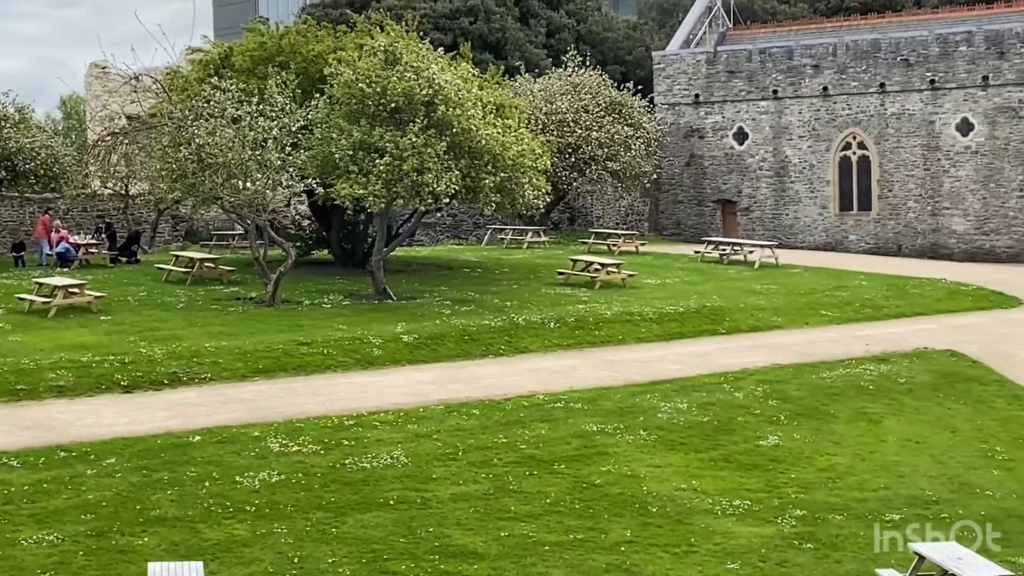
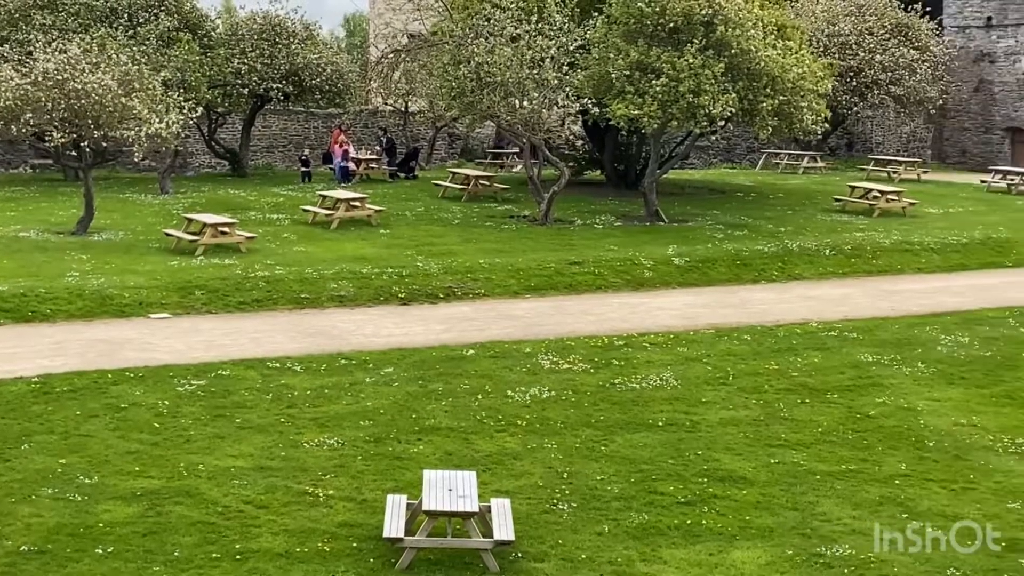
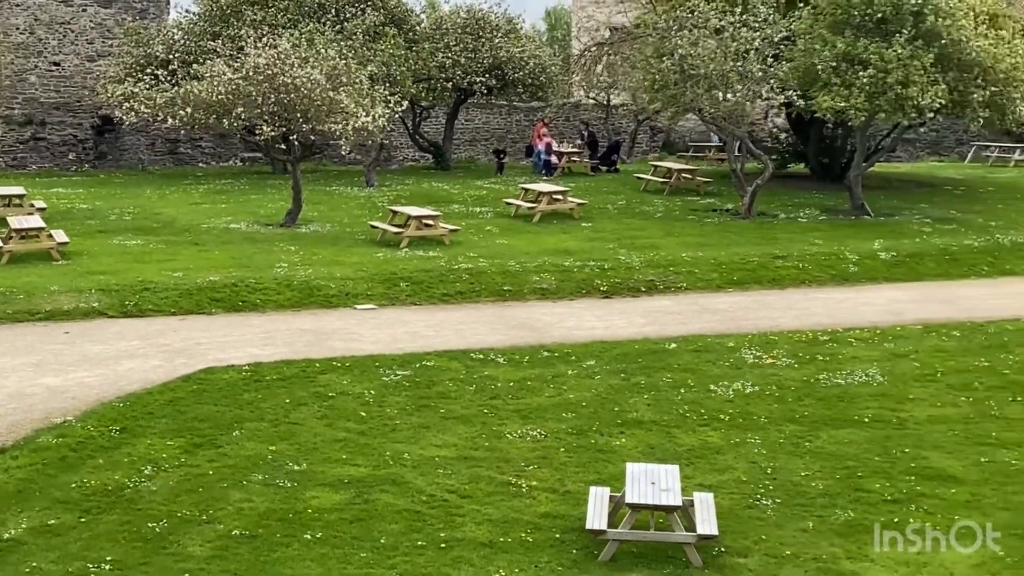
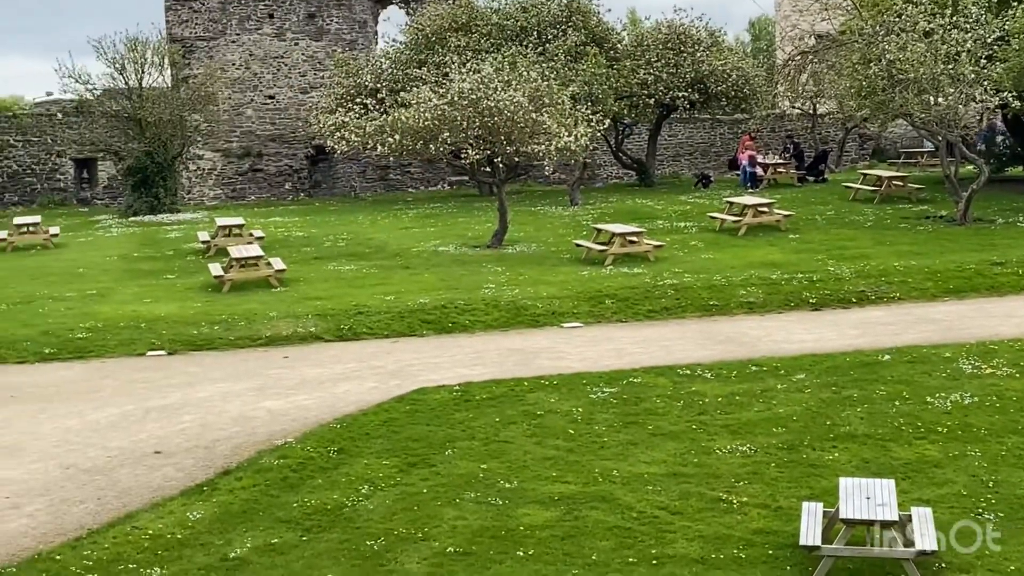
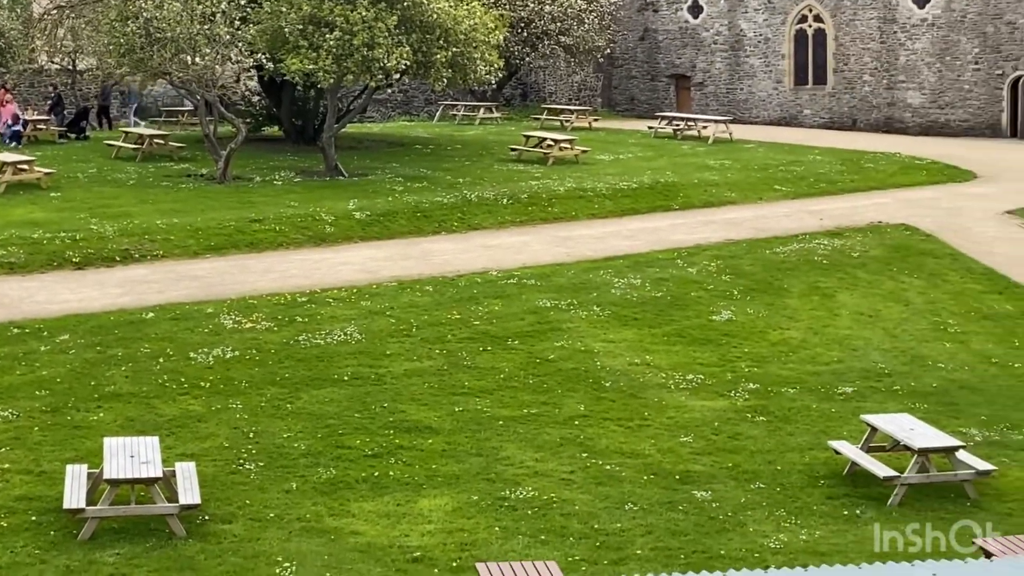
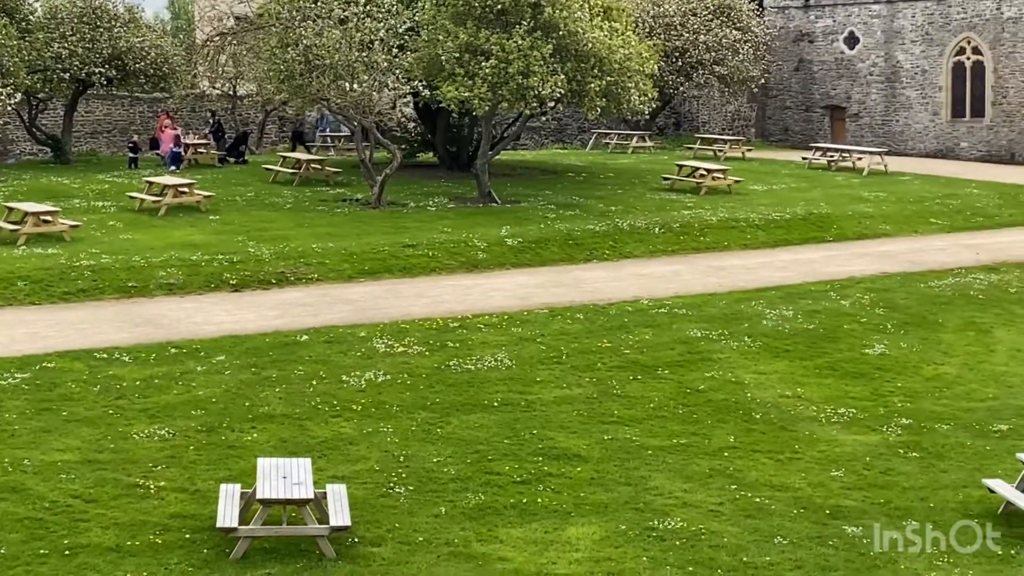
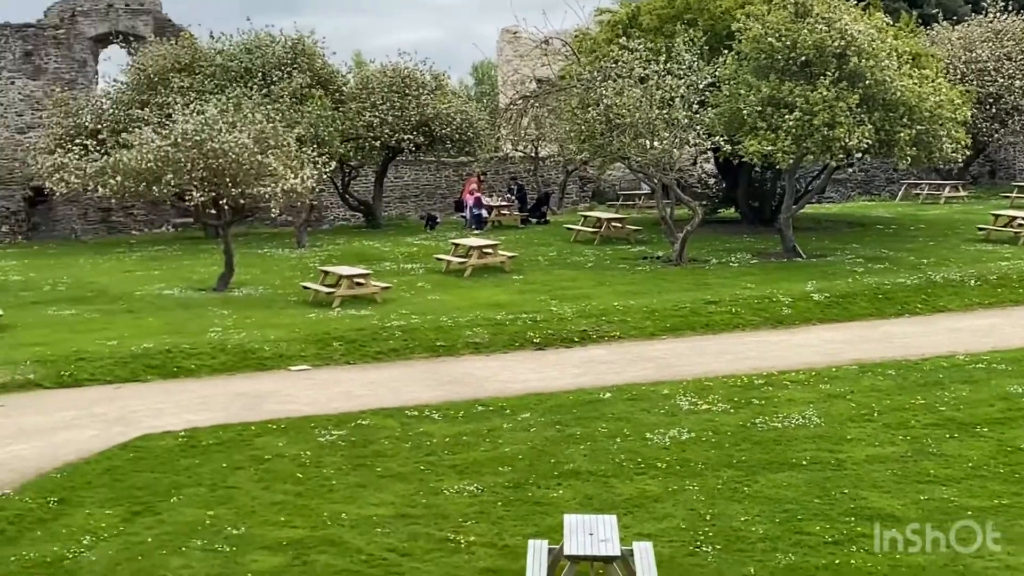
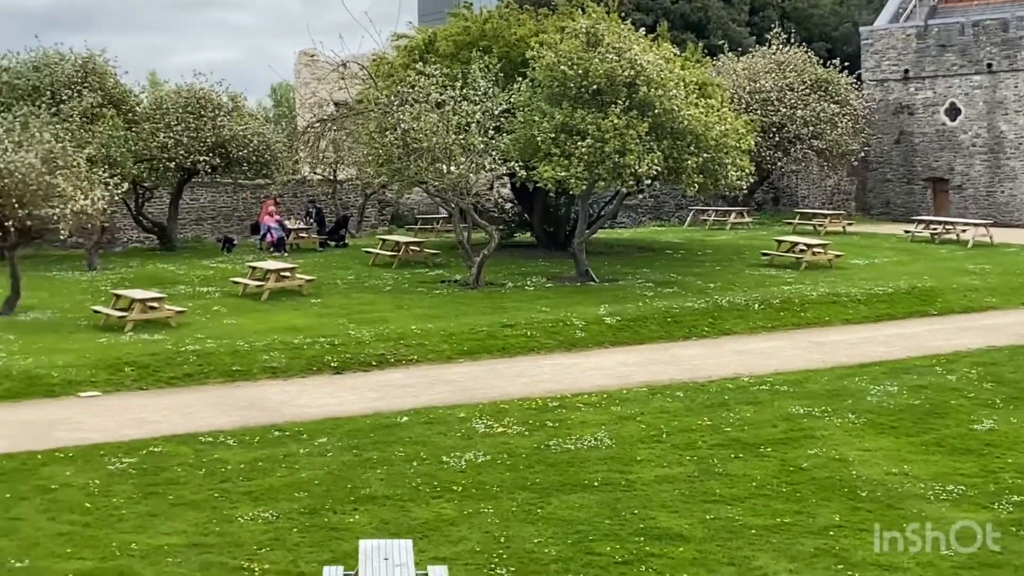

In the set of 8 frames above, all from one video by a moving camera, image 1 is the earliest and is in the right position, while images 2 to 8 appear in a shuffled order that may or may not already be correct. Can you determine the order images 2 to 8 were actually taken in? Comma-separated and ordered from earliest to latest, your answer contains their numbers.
8, 7, 4, 3, 2, 6, 5
